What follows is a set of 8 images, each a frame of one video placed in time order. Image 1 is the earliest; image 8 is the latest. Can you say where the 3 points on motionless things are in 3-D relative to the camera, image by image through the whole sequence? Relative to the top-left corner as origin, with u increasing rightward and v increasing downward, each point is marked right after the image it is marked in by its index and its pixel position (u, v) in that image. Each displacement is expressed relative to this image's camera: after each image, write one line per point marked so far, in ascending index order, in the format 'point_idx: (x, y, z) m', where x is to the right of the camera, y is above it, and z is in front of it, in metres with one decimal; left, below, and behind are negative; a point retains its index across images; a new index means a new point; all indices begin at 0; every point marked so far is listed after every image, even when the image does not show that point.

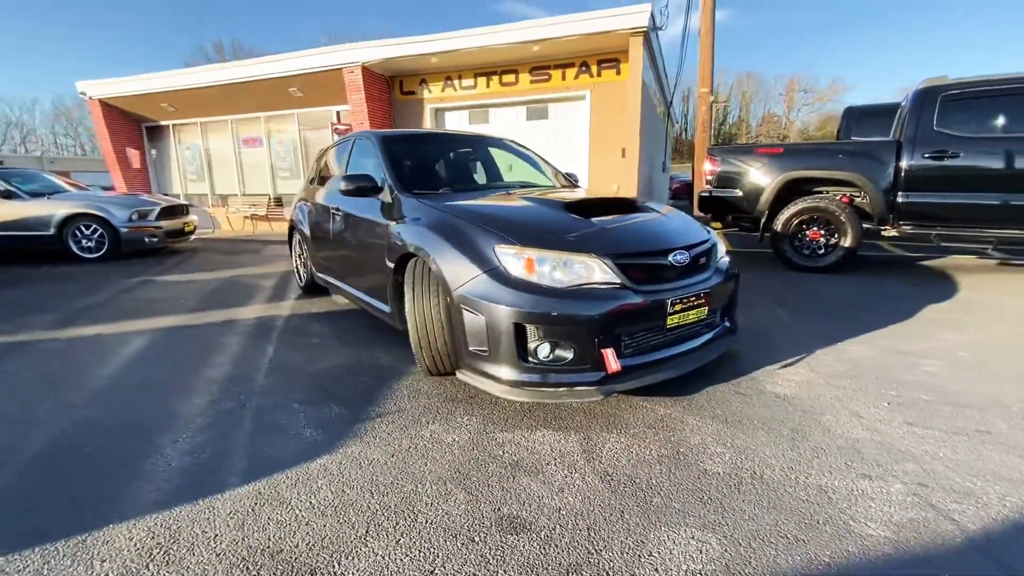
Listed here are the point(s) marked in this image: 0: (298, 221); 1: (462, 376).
0: (-2.6, +0.8, +5.8) m
1: (-0.3, -0.5, +2.9) m
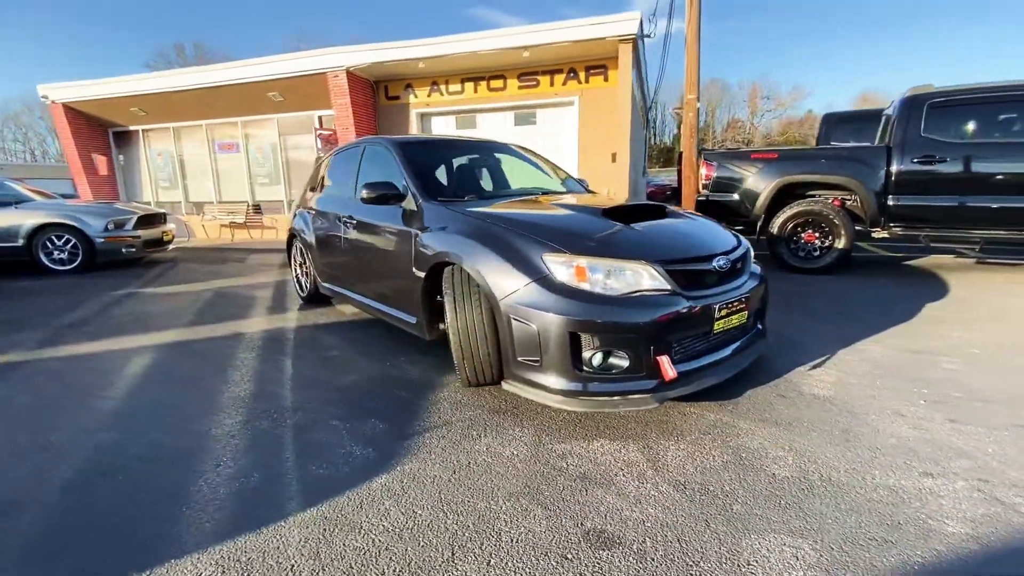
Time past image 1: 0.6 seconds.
0: (-2.5, +0.7, +5.6) m
1: (0.0, -0.6, +2.8) m
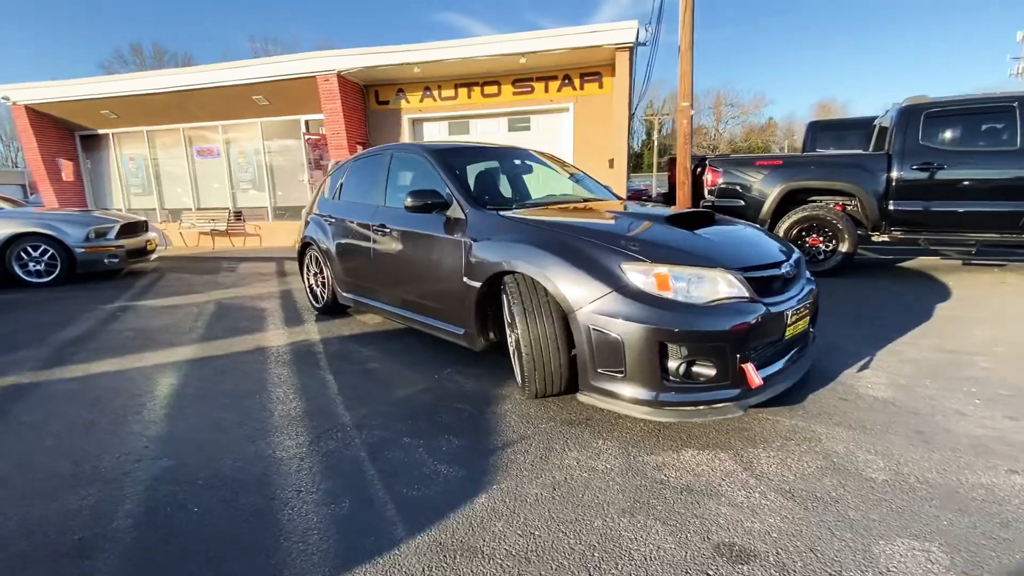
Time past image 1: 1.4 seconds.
0: (-2.3, +0.6, +5.4) m
1: (+0.4, -0.6, +2.8) m
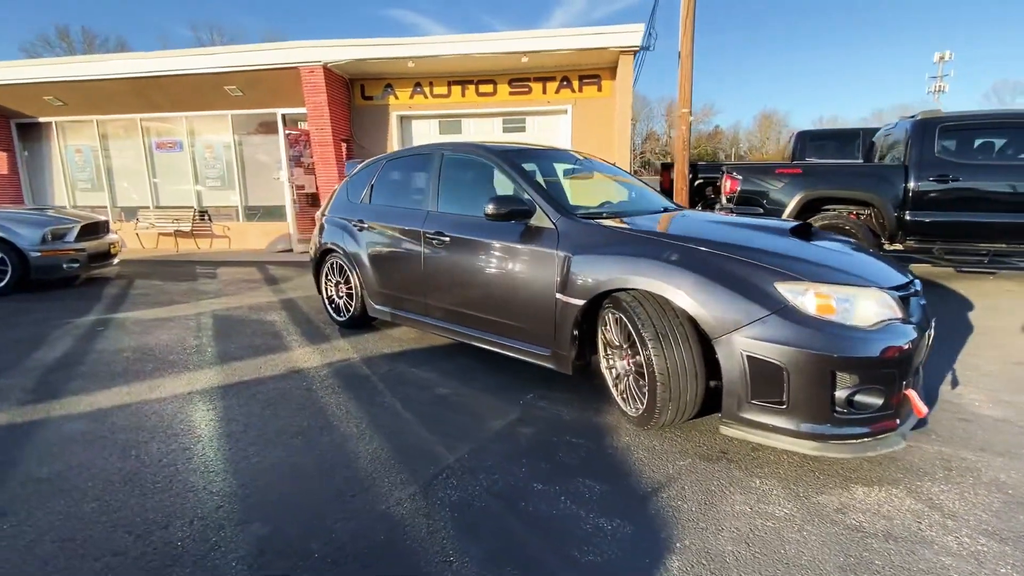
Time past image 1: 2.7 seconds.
0: (-1.8, +0.5, +4.9) m
1: (+1.1, -0.8, +2.5) m
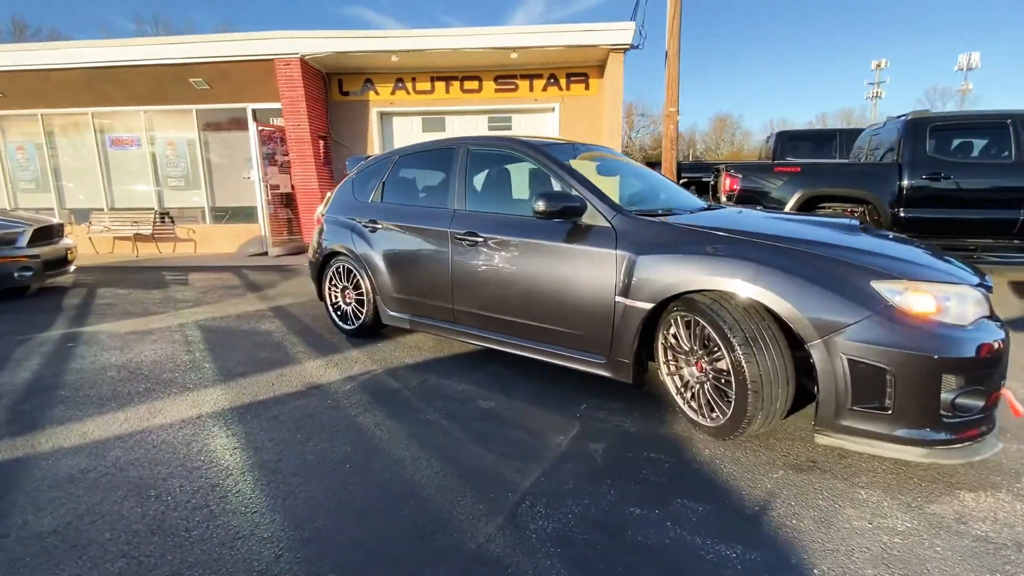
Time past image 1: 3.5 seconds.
0: (-1.6, +0.4, +4.5) m
1: (+1.5, -0.7, +2.4) m
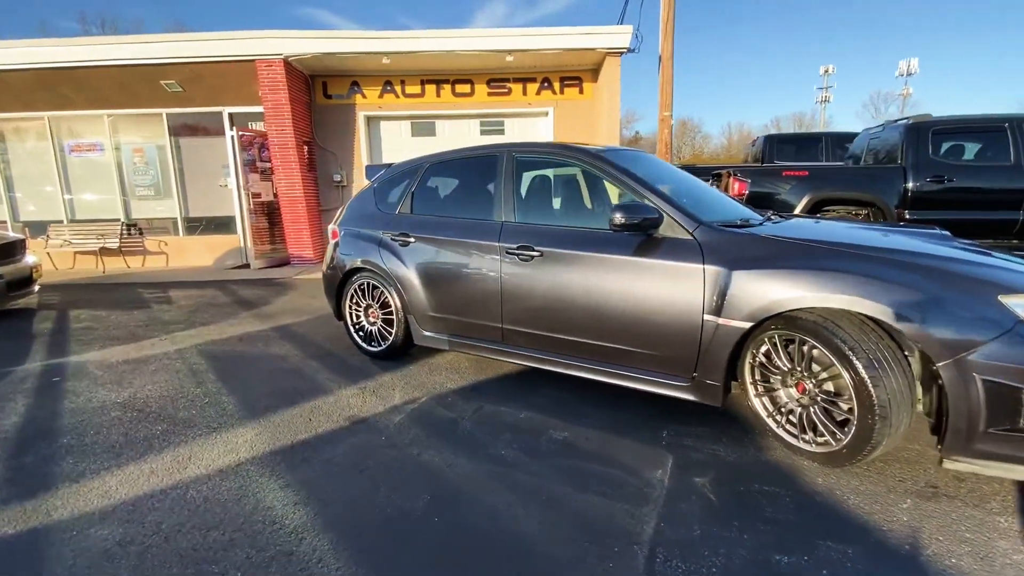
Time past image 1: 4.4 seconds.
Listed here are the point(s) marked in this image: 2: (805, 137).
0: (-1.3, +0.2, +4.2) m
1: (+2.0, -0.8, +2.2) m
2: (+7.0, +3.6, +11.4) m
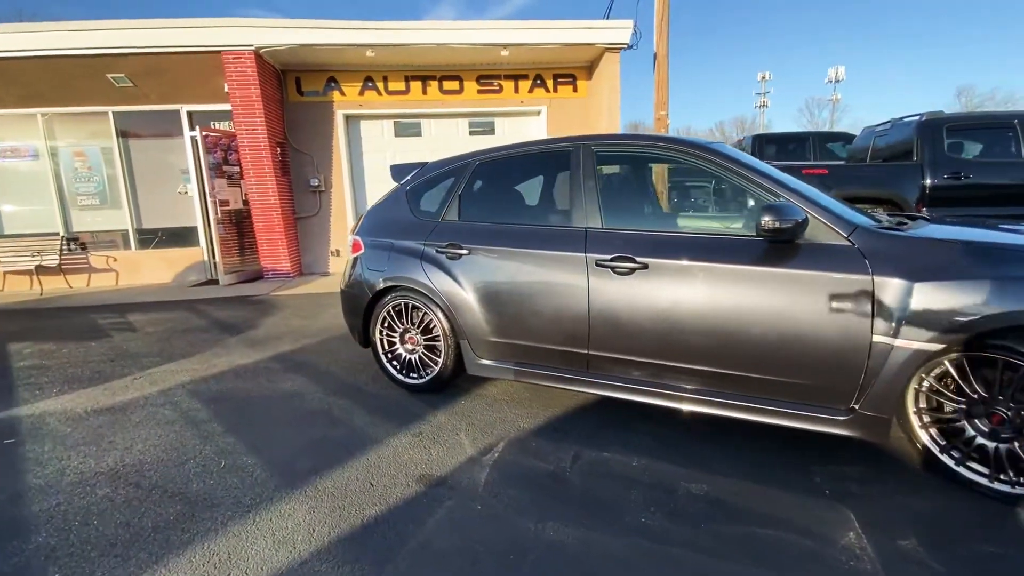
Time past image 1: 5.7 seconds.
0: (-0.8, +0.1, +3.5) m
1: (+2.7, -0.9, +1.9) m
2: (+6.7, +3.6, +11.5) m
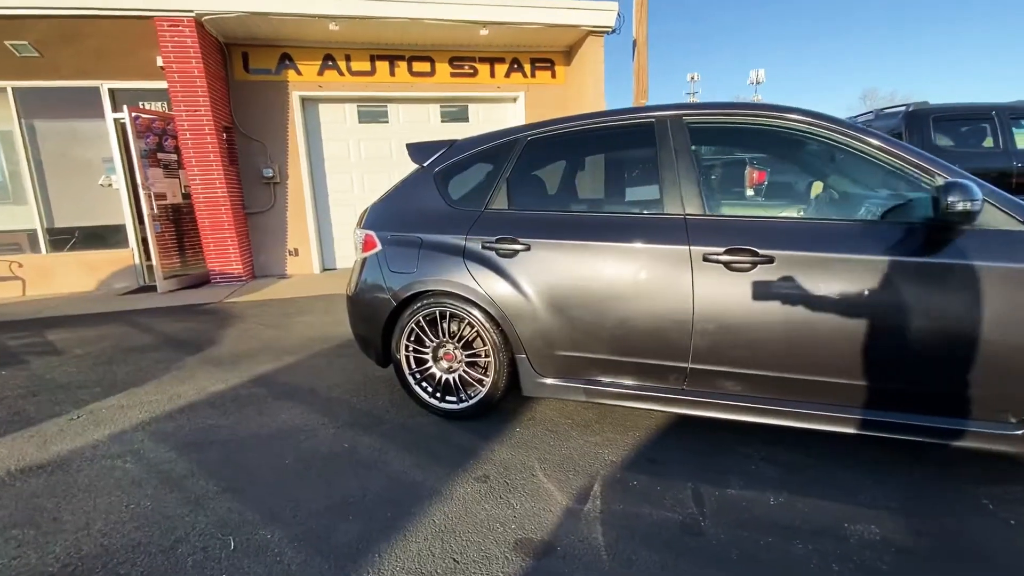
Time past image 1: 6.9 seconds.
0: (-0.4, +0.1, +2.9) m
1: (+3.2, -0.8, +1.6) m
2: (+5.9, +3.9, +11.6) m
